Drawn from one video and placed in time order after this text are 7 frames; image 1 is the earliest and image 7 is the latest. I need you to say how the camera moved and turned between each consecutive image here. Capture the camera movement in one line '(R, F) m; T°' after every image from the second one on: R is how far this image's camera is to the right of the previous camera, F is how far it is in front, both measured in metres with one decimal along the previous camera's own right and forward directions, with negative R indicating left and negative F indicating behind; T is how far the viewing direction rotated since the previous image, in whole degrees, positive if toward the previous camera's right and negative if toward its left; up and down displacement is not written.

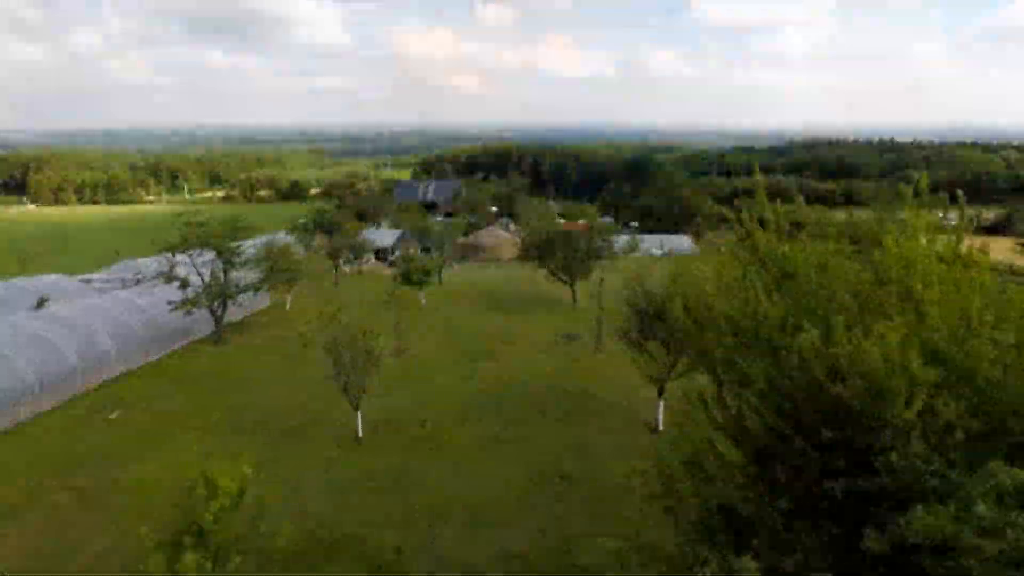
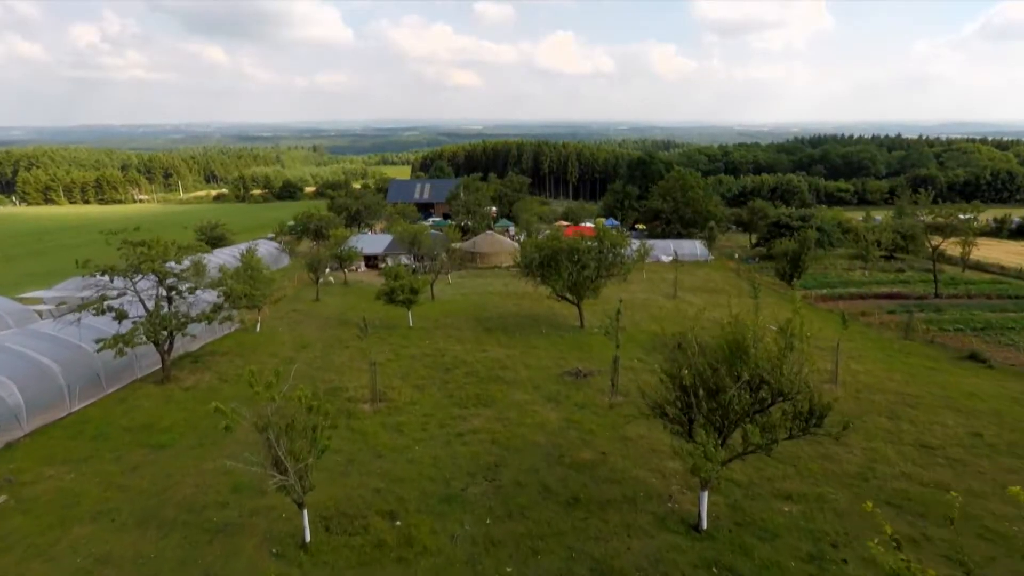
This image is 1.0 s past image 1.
(+0.1, +3.4) m; 0°
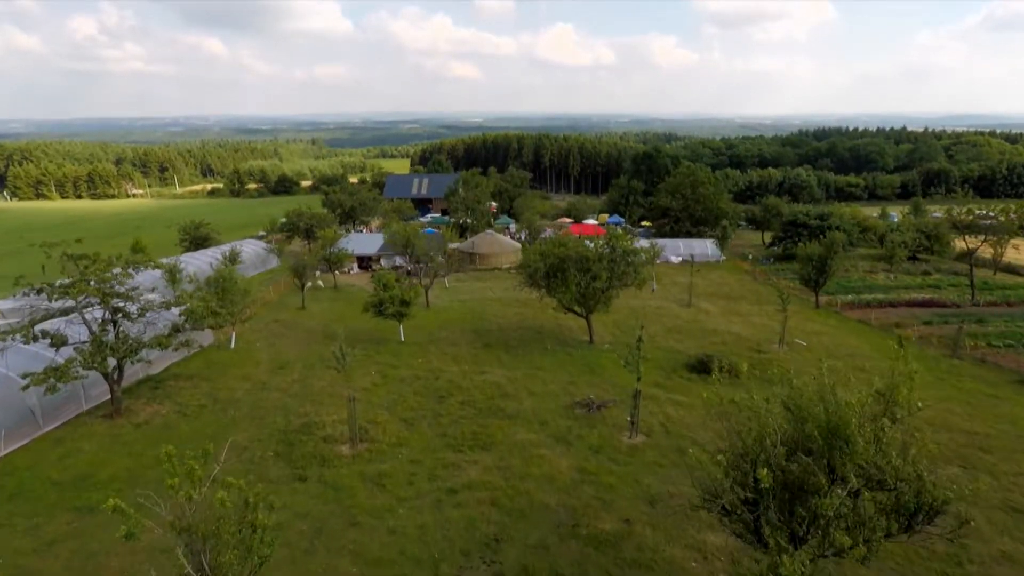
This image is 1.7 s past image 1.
(-0.1, +2.5) m; 0°
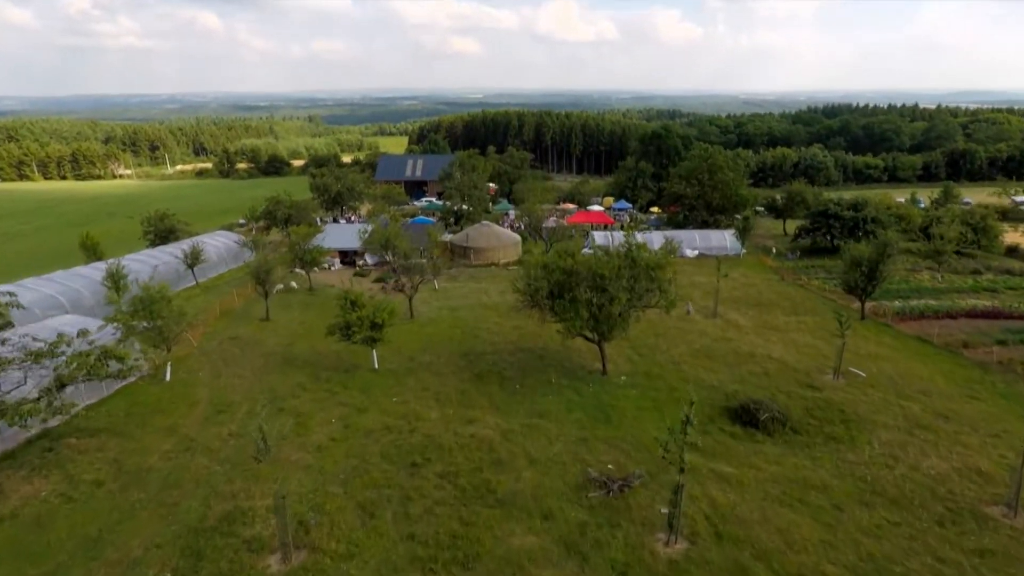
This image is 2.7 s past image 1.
(+0.2, +4.3) m; 0°
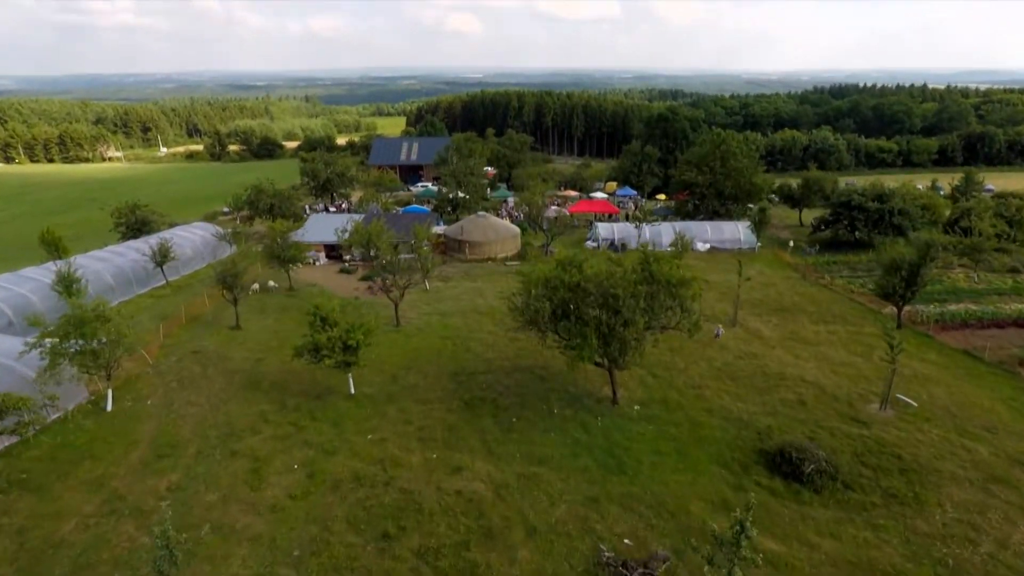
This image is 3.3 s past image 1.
(+0.1, +2.7) m; 0°
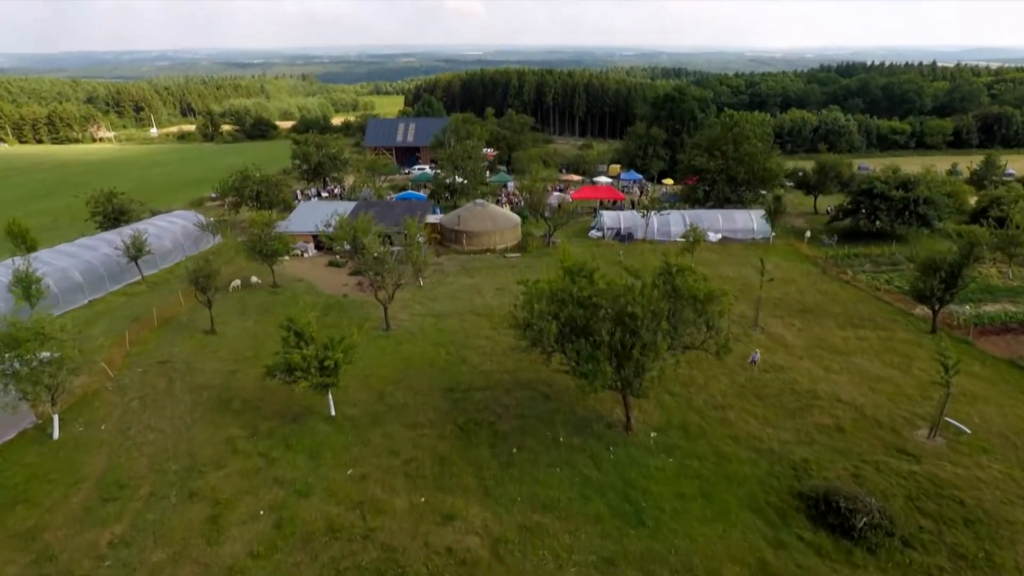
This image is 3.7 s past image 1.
(0.0, +2.1) m; 0°
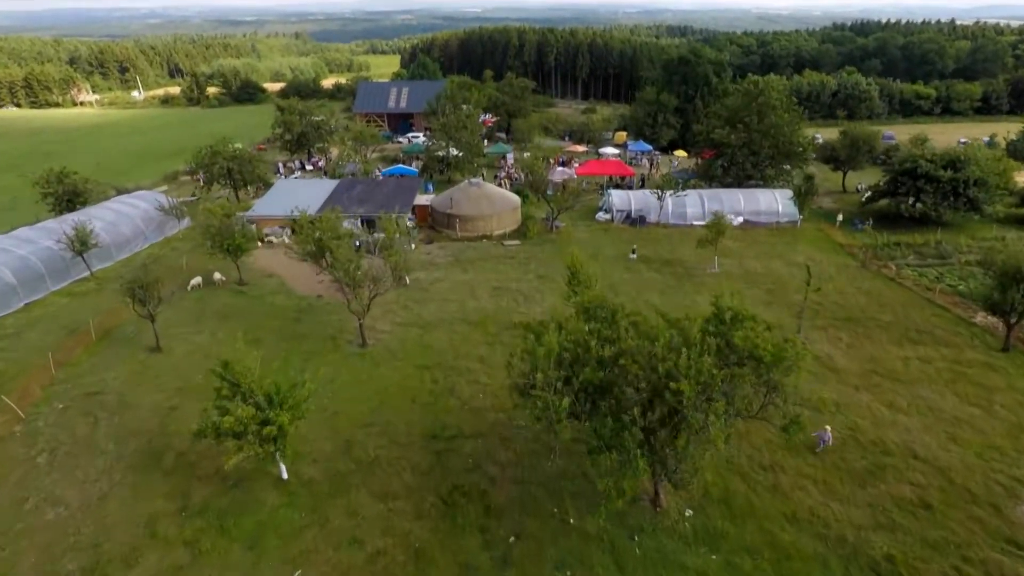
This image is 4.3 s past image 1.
(+0.1, +3.5) m; 0°
